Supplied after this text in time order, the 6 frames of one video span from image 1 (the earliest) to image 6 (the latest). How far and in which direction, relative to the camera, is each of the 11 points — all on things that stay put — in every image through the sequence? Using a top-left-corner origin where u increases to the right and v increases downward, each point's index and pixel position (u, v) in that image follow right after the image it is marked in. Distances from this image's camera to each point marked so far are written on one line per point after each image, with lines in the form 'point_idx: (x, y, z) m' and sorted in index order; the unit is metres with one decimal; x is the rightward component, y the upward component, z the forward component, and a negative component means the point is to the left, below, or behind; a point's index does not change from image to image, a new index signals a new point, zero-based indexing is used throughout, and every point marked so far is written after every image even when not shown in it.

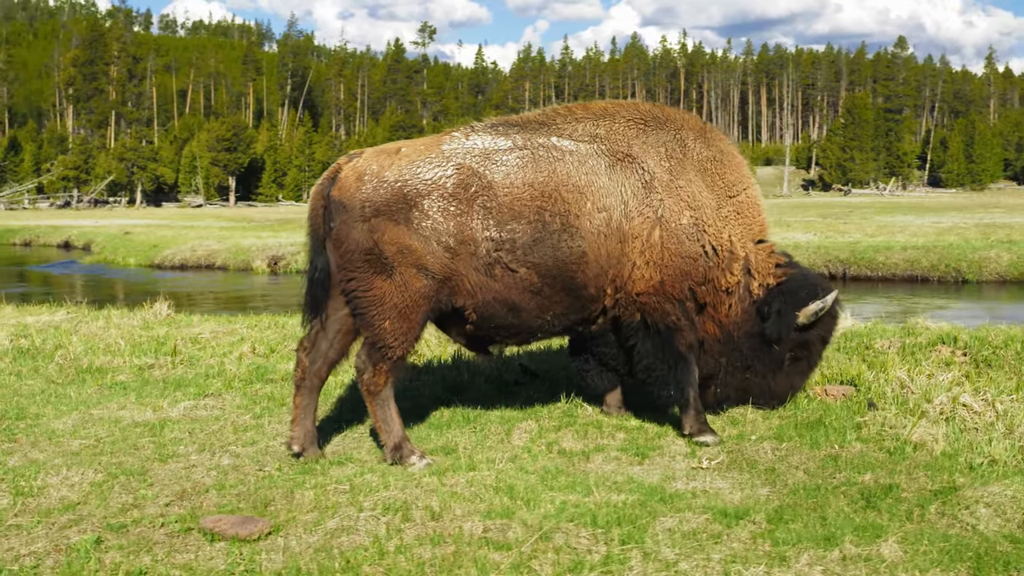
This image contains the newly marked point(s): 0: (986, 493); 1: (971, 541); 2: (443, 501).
0: (+1.8, -0.8, +4.8) m
1: (+1.5, -0.8, +4.3) m
2: (-0.3, -0.8, +4.7) m
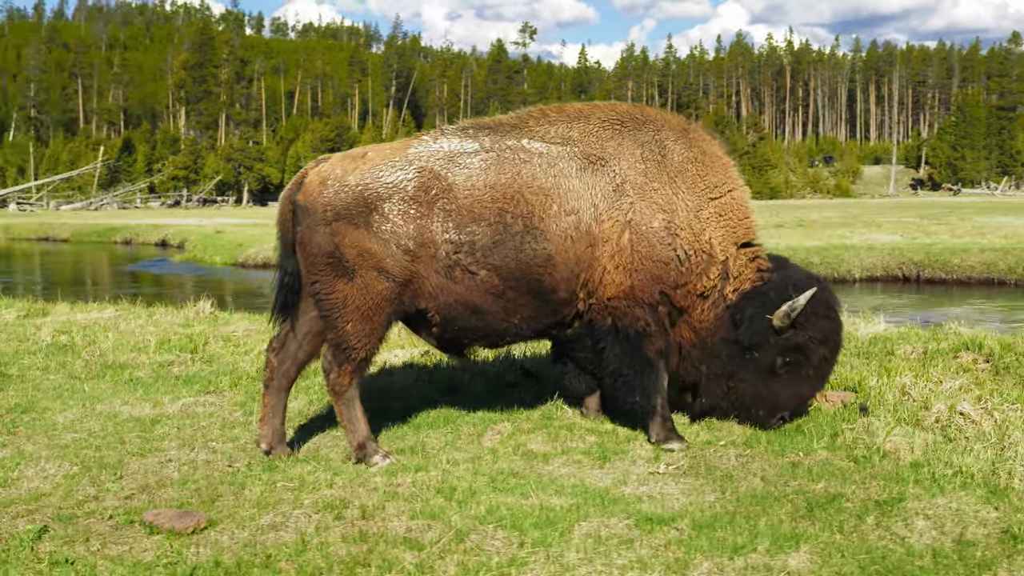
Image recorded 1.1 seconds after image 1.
0: (+1.5, -0.8, +4.7) m
1: (+1.2, -0.9, +4.2) m
2: (-0.5, -0.8, +4.8) m
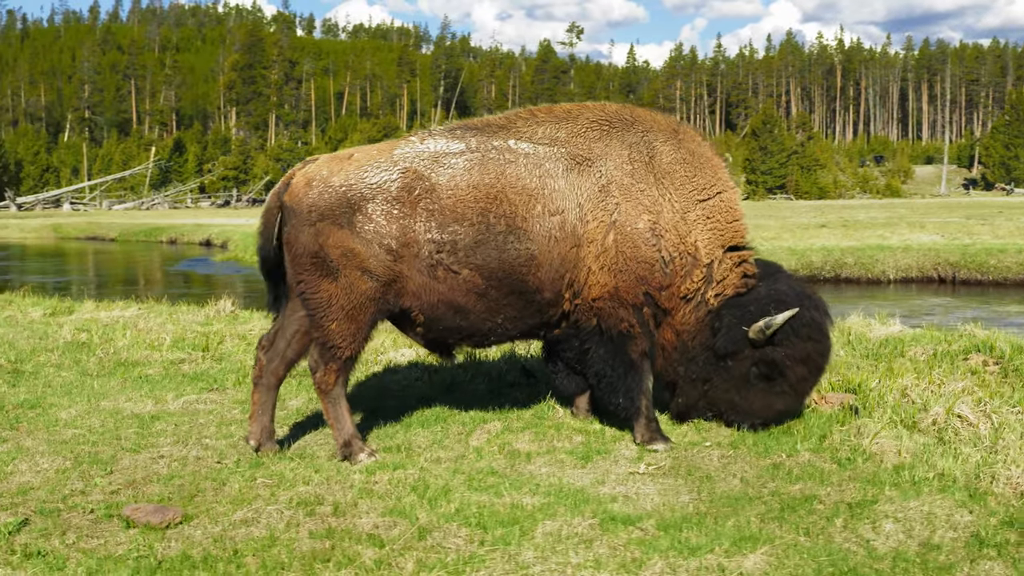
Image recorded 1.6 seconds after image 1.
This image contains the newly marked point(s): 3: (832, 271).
0: (+1.4, -0.8, +4.7) m
1: (+1.1, -0.9, +4.2) m
2: (-0.6, -0.8, +4.9) m
3: (+4.0, +0.2, +16.1) m
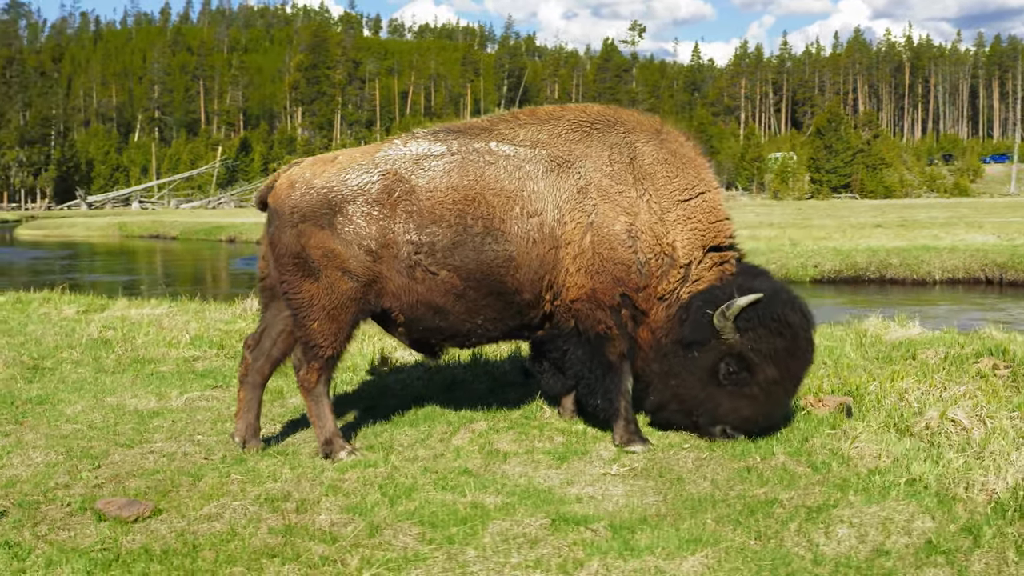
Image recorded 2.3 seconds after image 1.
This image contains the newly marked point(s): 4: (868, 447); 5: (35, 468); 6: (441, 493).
0: (+1.3, -0.8, +4.6) m
1: (+0.9, -0.9, +4.2) m
2: (-0.7, -0.8, +5.0) m
3: (+4.5, +0.2, +15.9) m
4: (+1.6, -0.7, +5.7) m
5: (-2.1, -0.8, +5.7) m
6: (-0.3, -0.8, +5.0) m
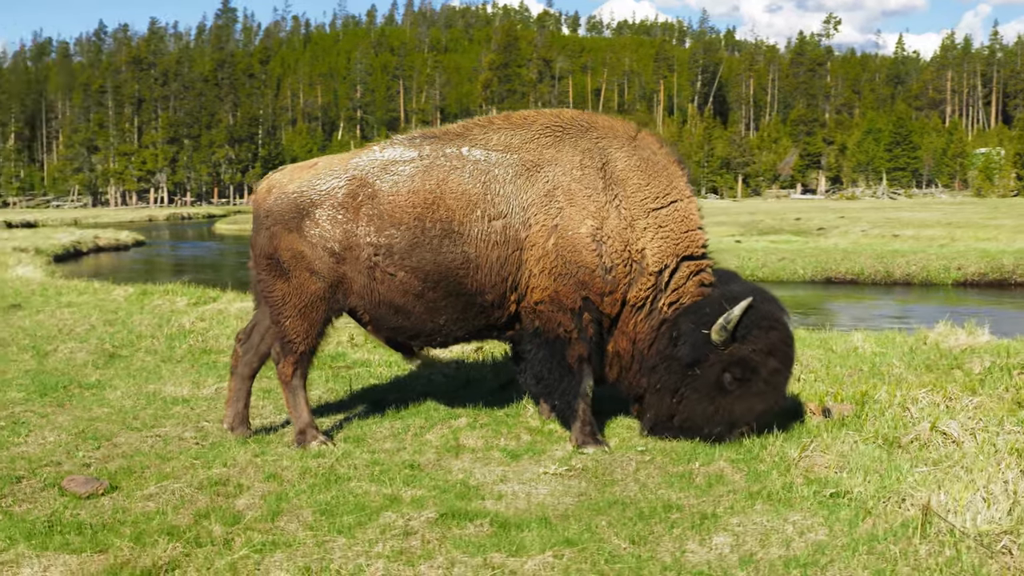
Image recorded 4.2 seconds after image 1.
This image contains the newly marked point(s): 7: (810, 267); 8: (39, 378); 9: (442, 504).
0: (+0.9, -0.8, +4.6) m
1: (+0.5, -0.9, +4.2) m
2: (-1.0, -0.8, +5.3) m
3: (+6.0, +0.2, +15.2) m
4: (+1.4, -0.7, +5.6) m
5: (-2.3, -0.8, +6.2) m
6: (-0.6, -0.8, +5.3) m
7: (+3.8, +0.3, +16.6) m
8: (-2.9, -0.6, +7.9) m
9: (-0.3, -0.8, +5.0) m
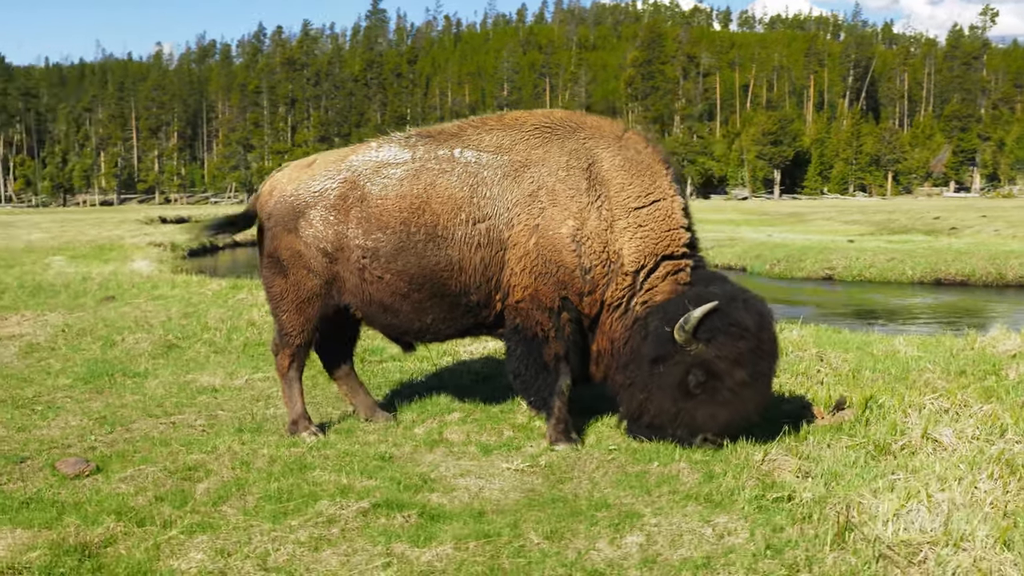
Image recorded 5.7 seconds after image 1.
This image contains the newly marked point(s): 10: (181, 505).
0: (+0.6, -0.8, +4.6) m
1: (+0.1, -0.9, +4.3) m
2: (-1.2, -0.8, +5.5) m
3: (+7.1, +0.1, +14.4) m
4: (+1.2, -0.7, +5.5) m
5: (-2.3, -0.7, +6.6) m
6: (-0.8, -0.8, +5.5) m
7: (+5.1, +0.3, +16.1) m
8: (-2.7, -0.5, +8.4) m
9: (-0.5, -0.8, +5.1) m
10: (-1.3, -0.8, +5.0) m
